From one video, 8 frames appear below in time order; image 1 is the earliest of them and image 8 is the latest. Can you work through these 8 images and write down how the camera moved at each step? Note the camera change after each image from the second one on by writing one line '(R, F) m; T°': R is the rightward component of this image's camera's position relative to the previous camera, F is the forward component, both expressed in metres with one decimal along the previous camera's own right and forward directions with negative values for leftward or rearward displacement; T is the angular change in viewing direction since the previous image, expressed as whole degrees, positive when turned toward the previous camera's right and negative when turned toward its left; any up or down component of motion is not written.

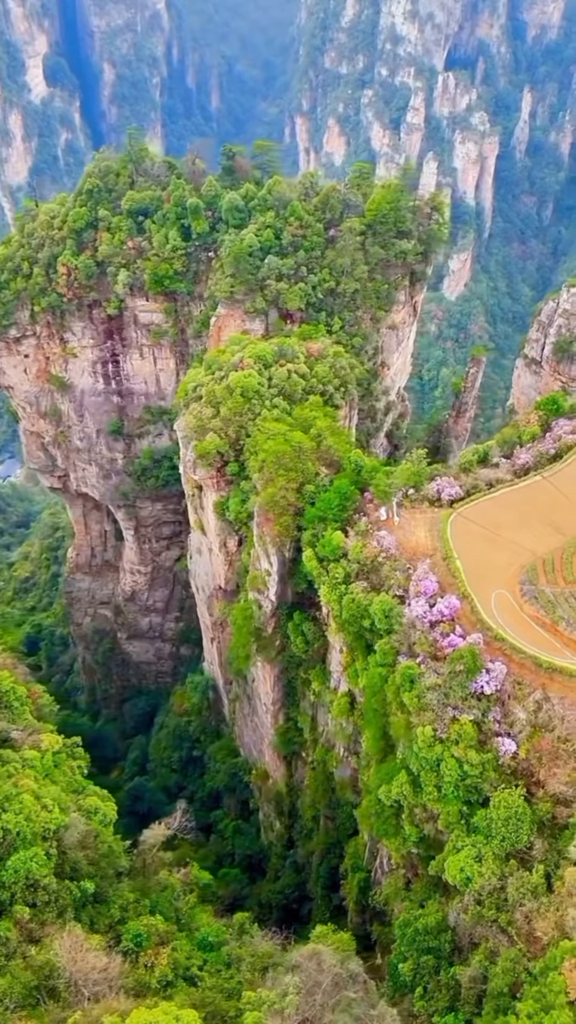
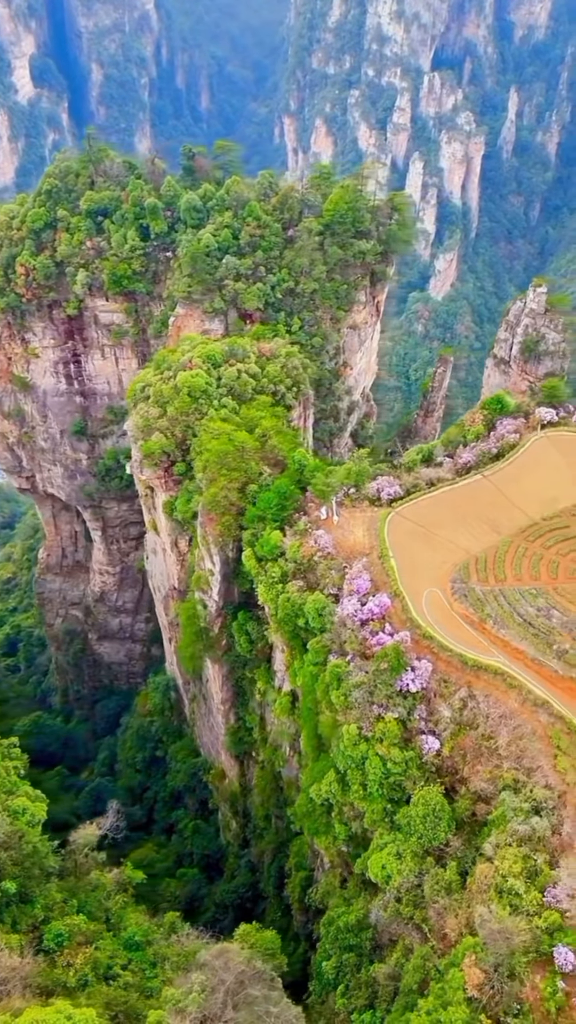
(+1.5, 0.0) m; 0°
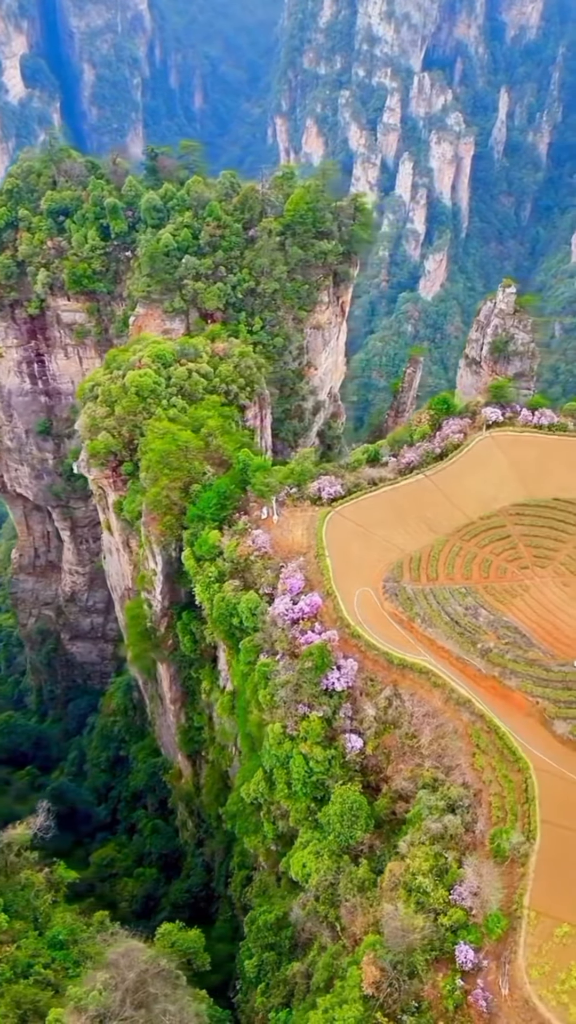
(+1.6, 0.0) m; 0°
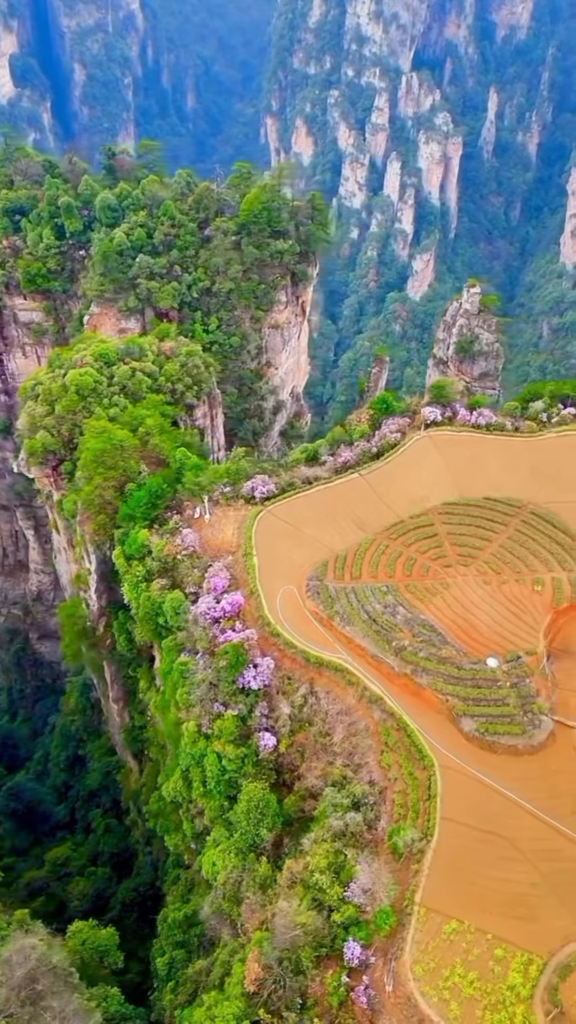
(+1.8, 0.0) m; 0°
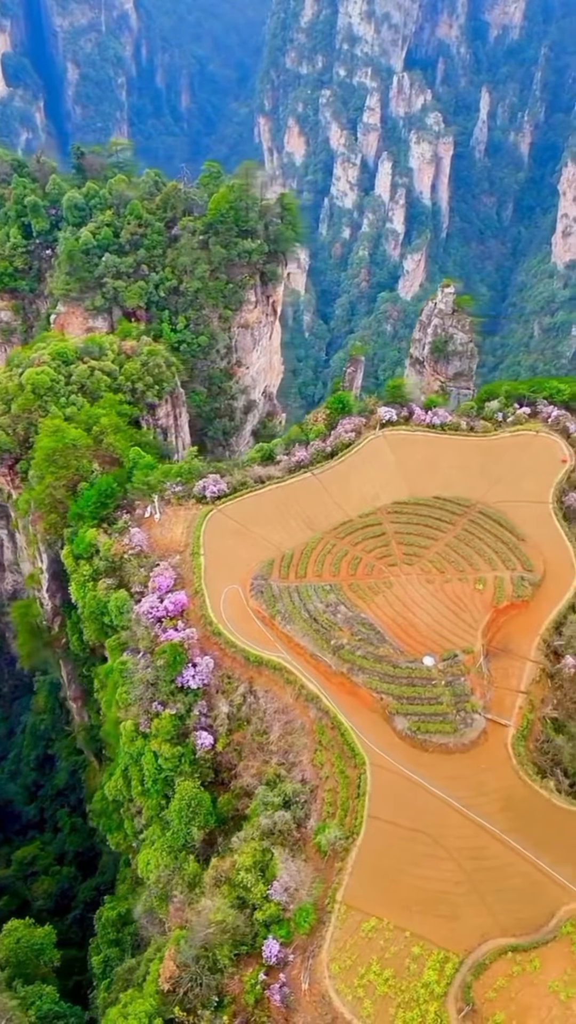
(+1.3, 0.0) m; 0°
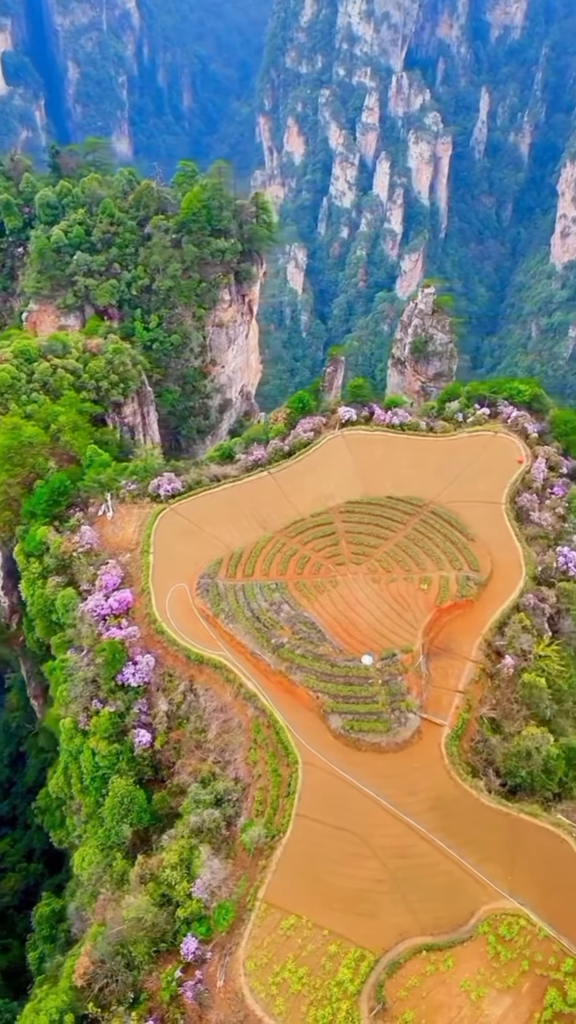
(+1.3, 0.0) m; 0°
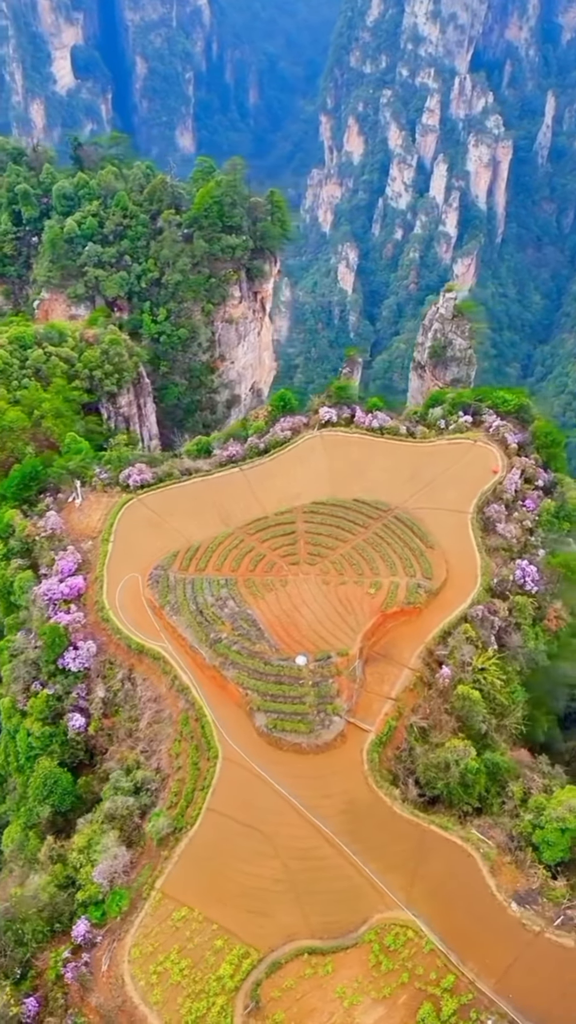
(+2.2, 0.0) m; -4°
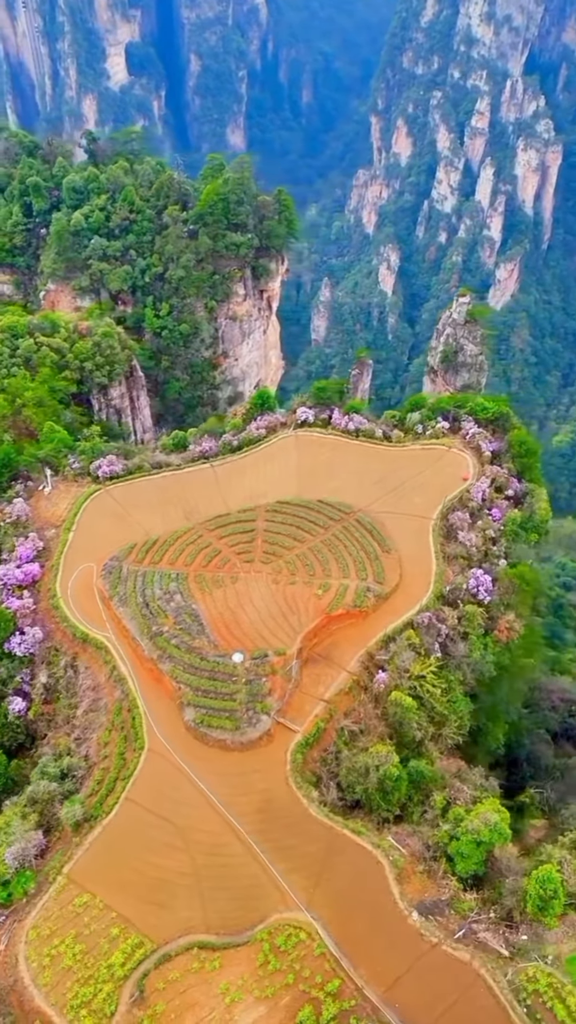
(+2.0, 0.0) m; -3°
